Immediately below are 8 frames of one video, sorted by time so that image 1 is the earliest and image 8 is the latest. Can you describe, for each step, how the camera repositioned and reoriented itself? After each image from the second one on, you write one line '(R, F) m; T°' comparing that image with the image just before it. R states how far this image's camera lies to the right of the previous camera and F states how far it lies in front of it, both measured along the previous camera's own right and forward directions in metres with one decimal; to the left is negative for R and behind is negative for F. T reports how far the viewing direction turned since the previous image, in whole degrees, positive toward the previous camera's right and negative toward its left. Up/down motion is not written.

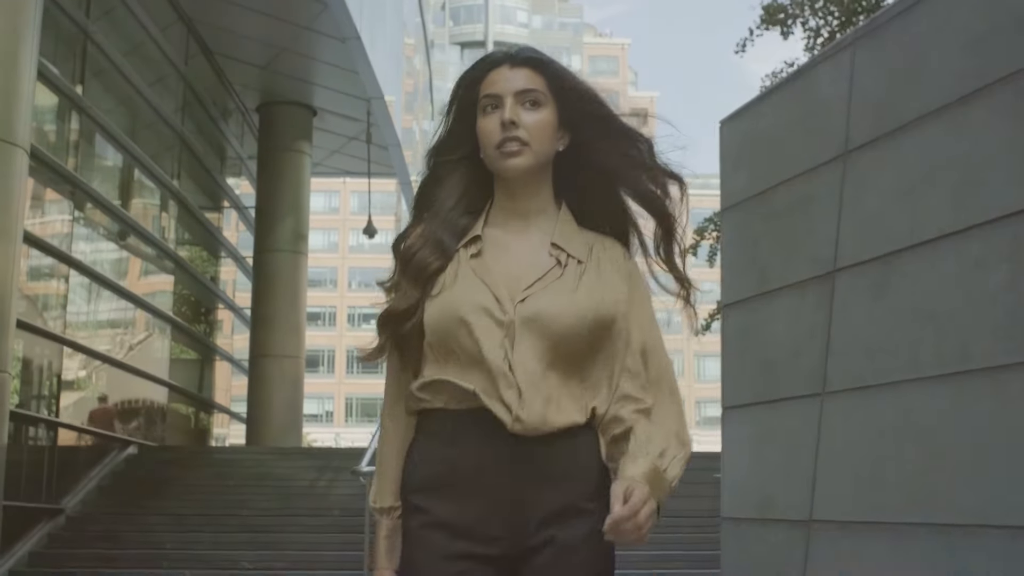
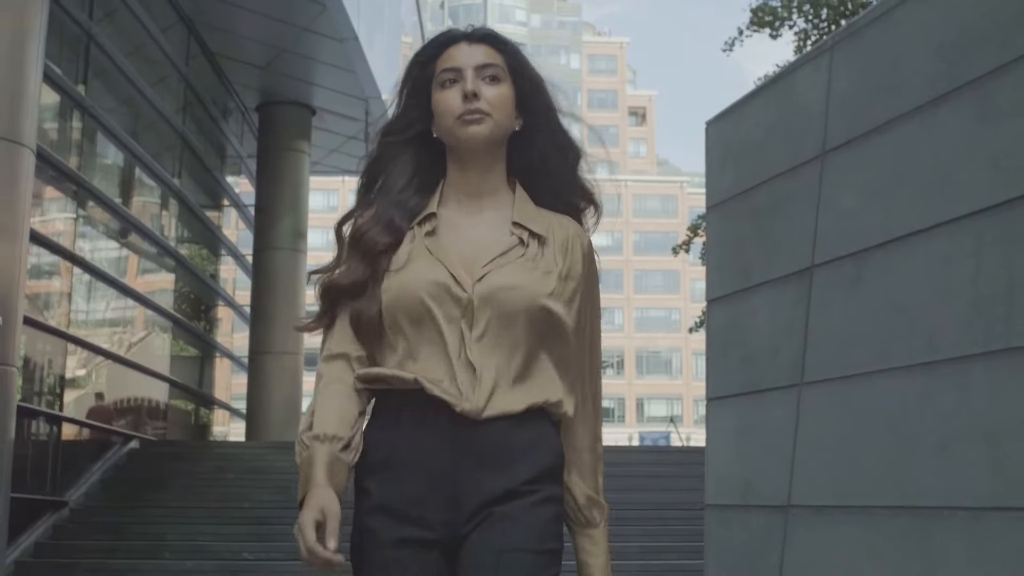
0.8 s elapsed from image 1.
(0.0, -0.3) m; 0°
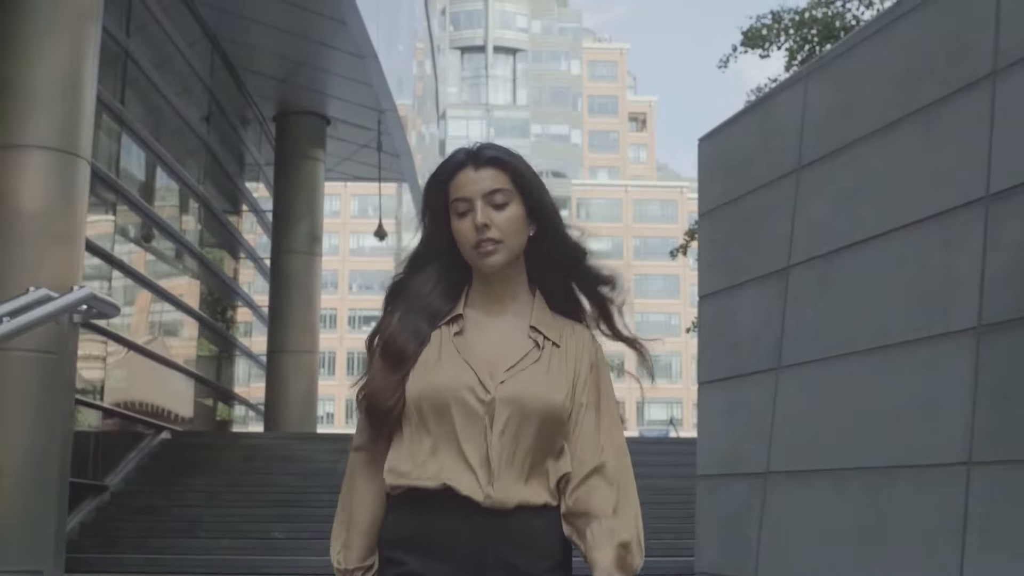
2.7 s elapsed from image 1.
(-0.1, -1.0) m; 0°
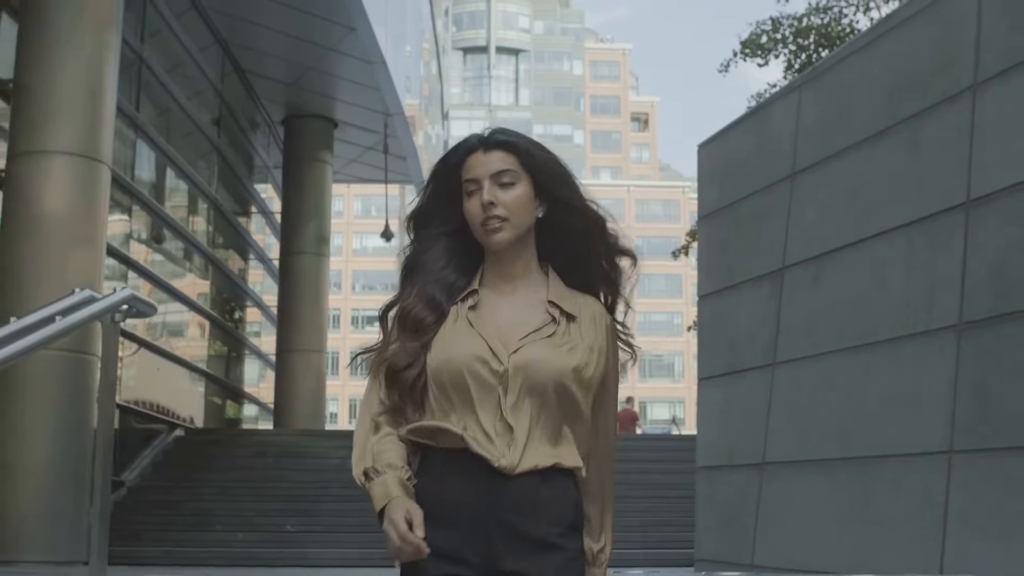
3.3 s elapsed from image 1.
(0.0, -0.4) m; 0°
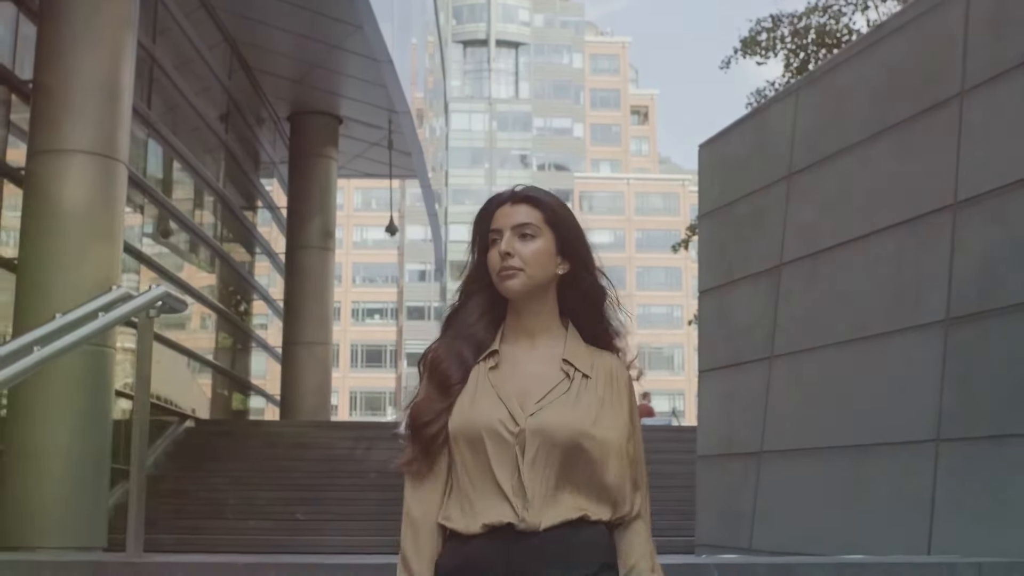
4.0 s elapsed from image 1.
(-0.1, -0.3) m; 0°
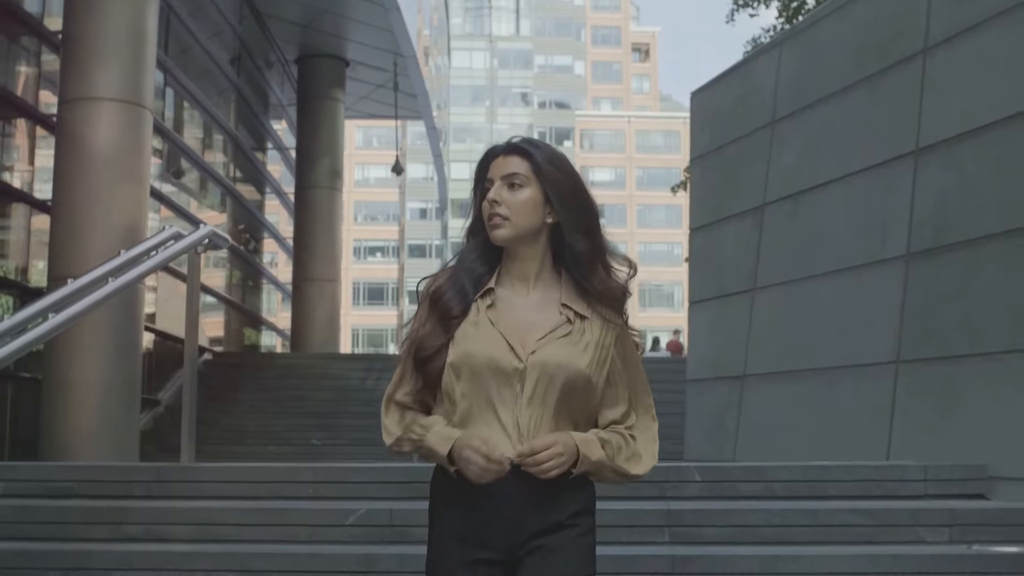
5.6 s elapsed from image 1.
(0.0, -0.7) m; 0°
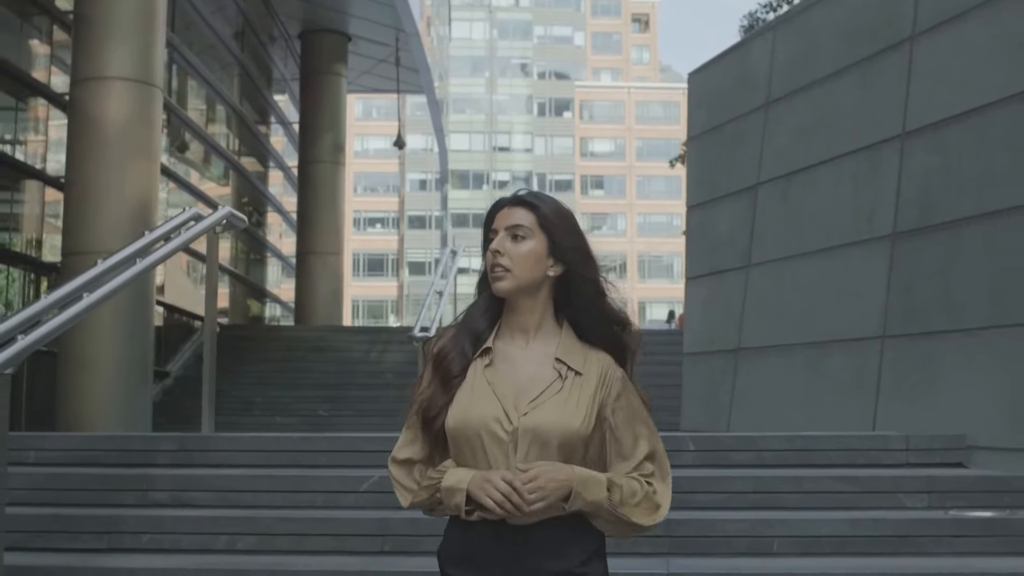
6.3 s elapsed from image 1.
(0.0, -0.3) m; 0°
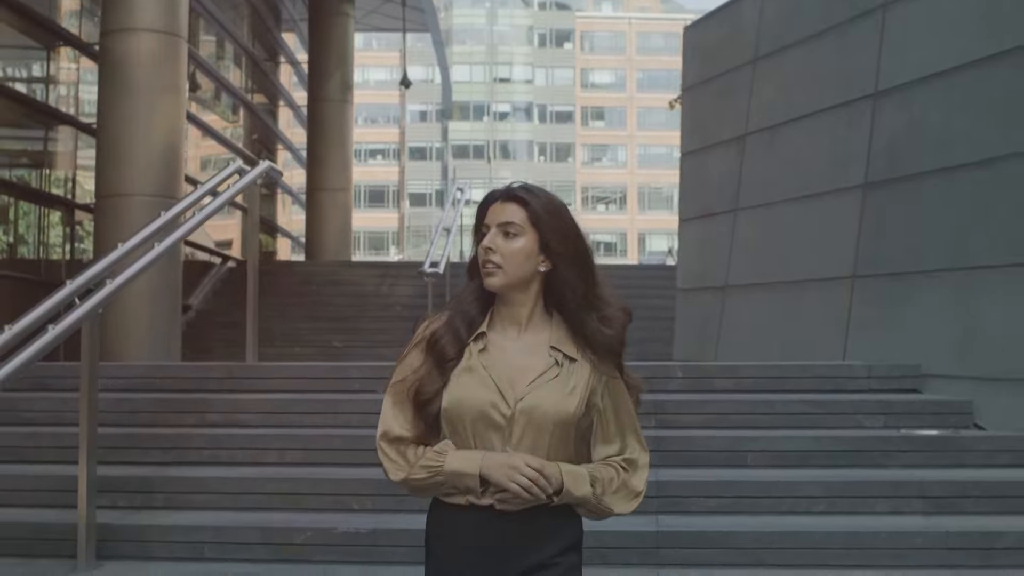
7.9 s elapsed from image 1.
(-0.1, -0.8) m; 0°
